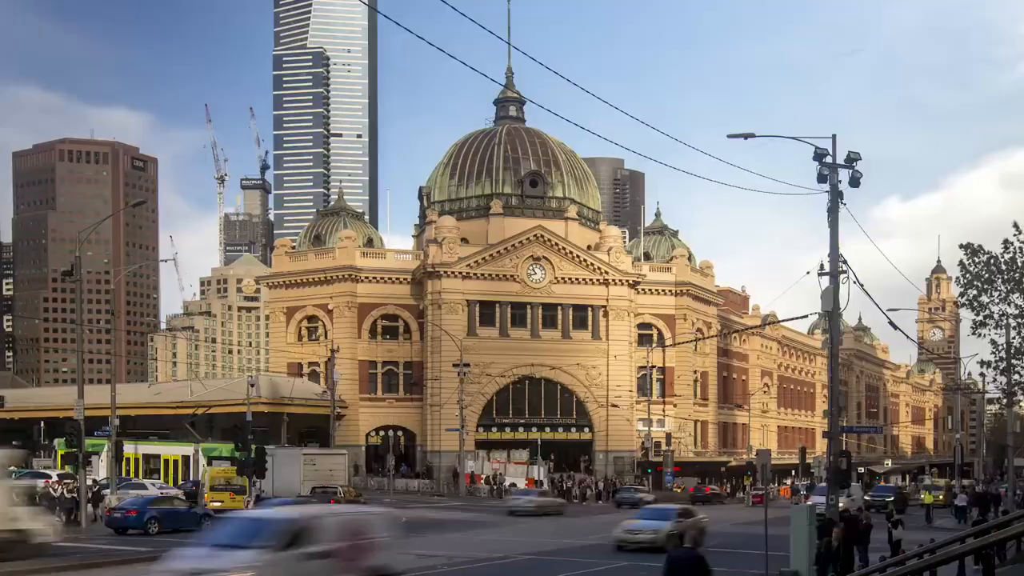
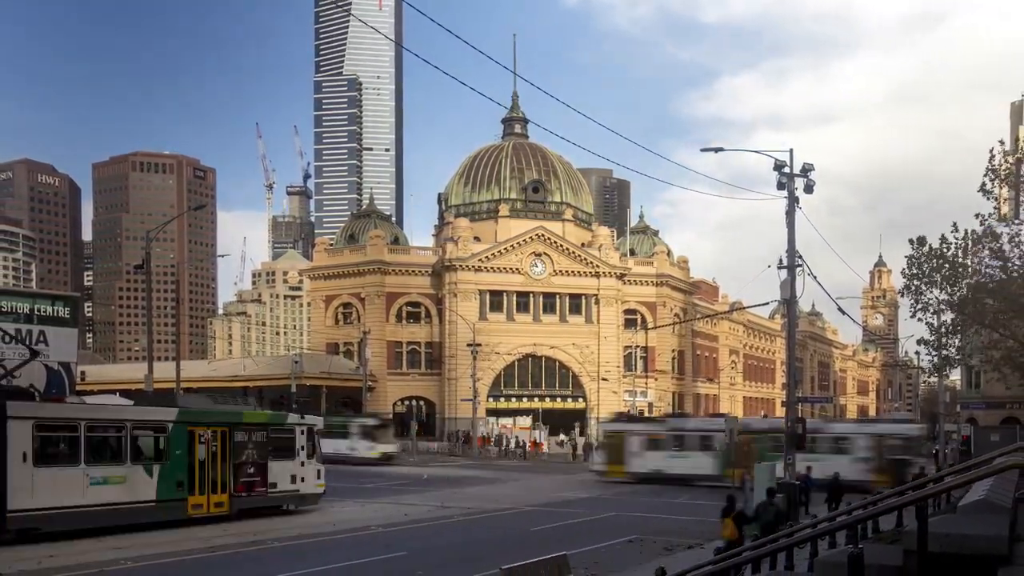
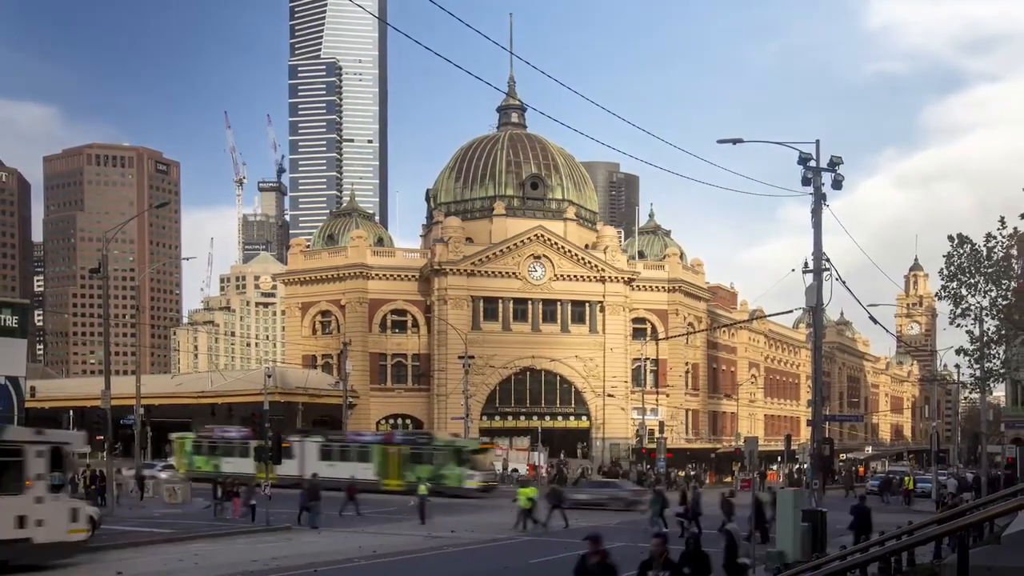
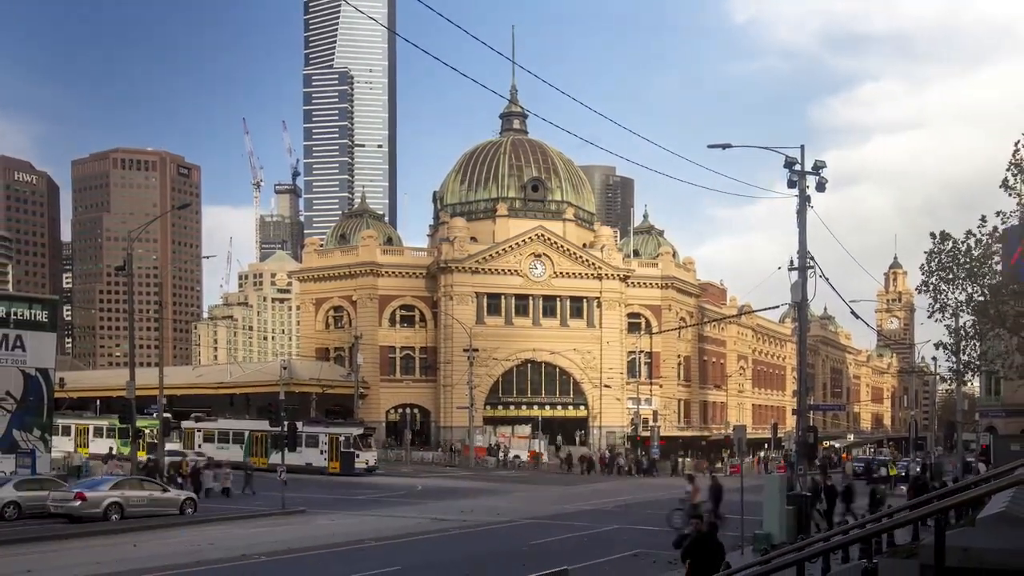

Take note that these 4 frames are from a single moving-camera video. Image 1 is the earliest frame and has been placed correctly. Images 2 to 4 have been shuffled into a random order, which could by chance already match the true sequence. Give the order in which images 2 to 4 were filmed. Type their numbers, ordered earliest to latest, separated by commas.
3, 4, 2
